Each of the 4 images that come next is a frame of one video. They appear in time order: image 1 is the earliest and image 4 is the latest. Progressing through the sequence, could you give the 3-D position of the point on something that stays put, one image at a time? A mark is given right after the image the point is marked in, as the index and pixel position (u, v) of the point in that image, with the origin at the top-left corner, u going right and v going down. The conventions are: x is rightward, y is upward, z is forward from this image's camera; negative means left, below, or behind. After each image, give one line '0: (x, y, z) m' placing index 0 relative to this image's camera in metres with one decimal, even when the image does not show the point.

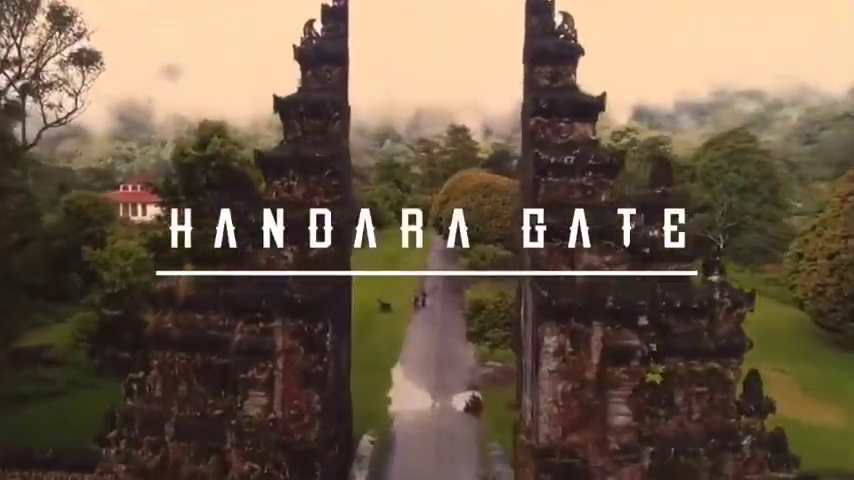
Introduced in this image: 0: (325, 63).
0: (-0.8, +1.4, +6.6) m
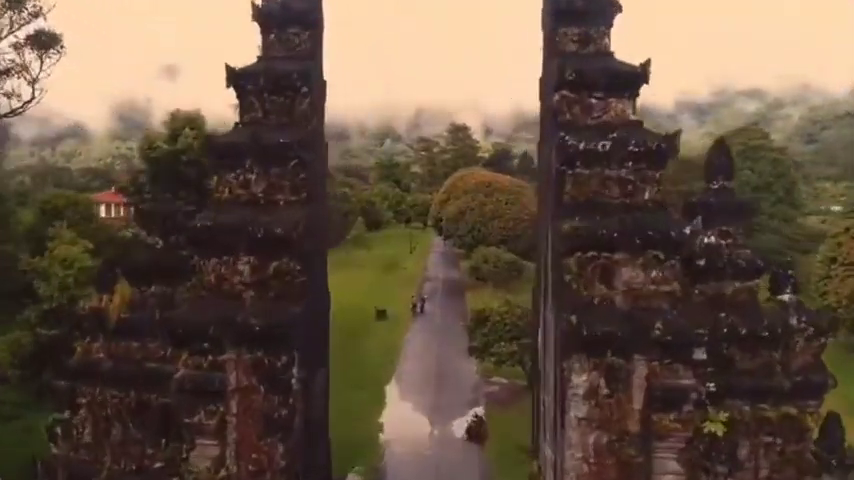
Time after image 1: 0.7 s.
0: (-0.8, +1.4, +5.6) m
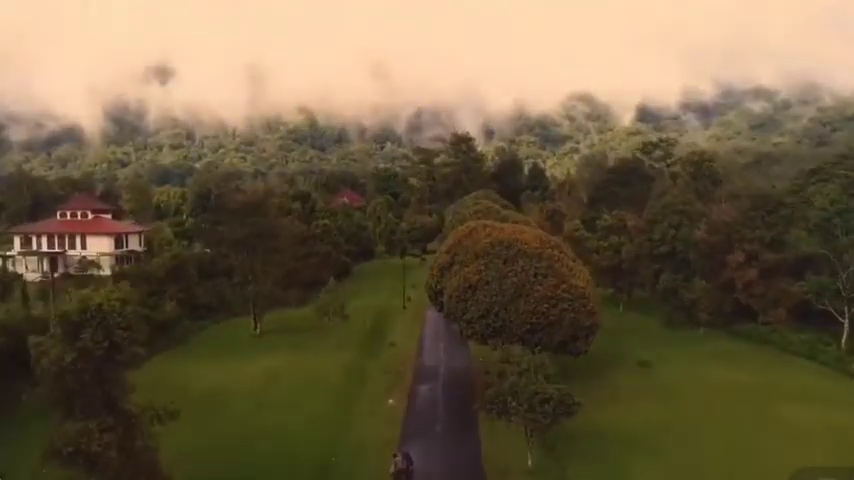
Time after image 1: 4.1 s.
0: (-1.0, 0.0, -0.1) m
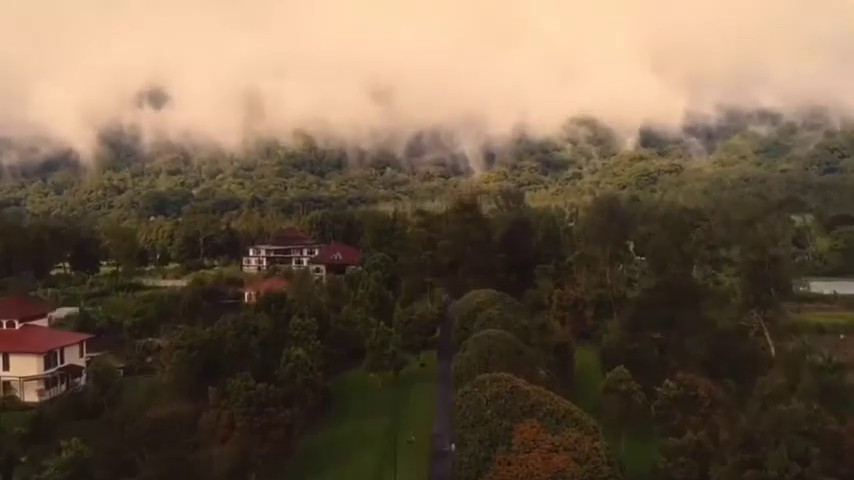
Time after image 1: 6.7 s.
0: (-1.0, -3.0, -6.1) m
